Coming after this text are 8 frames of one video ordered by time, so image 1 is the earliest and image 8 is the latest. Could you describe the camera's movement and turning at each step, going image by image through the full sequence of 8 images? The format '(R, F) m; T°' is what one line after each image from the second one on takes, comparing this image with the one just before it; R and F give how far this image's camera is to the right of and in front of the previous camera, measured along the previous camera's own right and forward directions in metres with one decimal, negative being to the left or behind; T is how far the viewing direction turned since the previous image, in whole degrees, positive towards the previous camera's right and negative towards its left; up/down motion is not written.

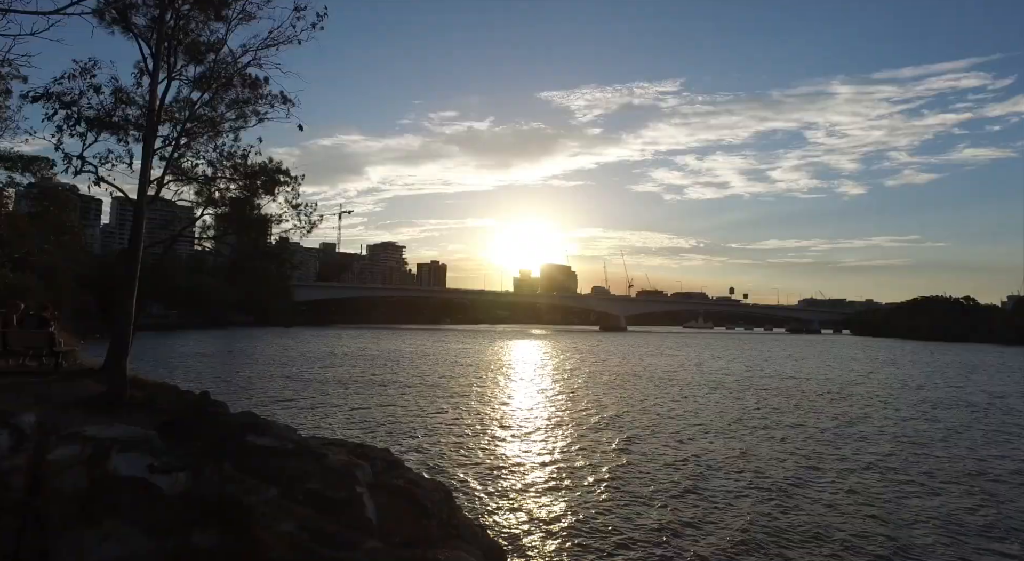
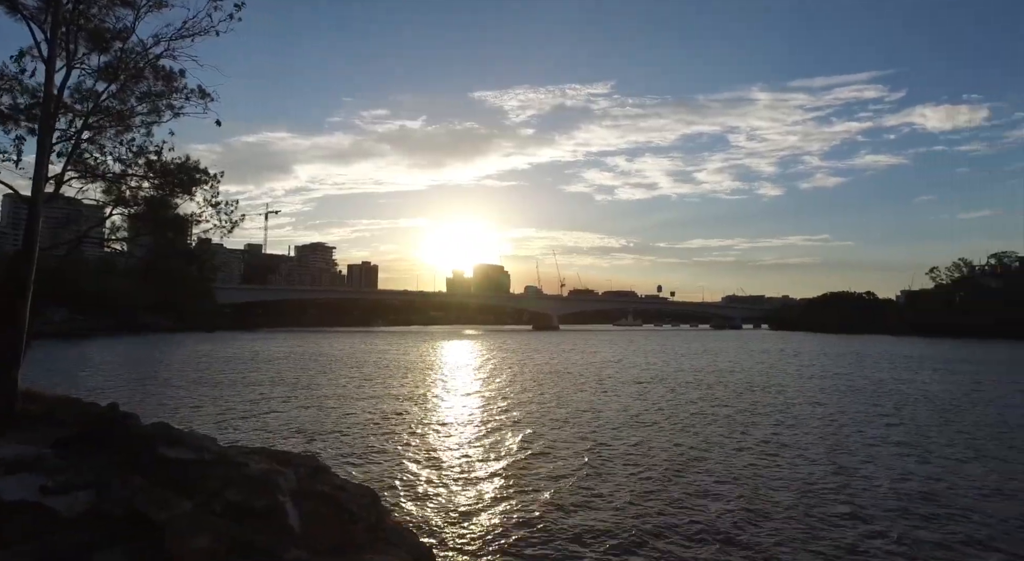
(+0.1, +0.2) m; +6°
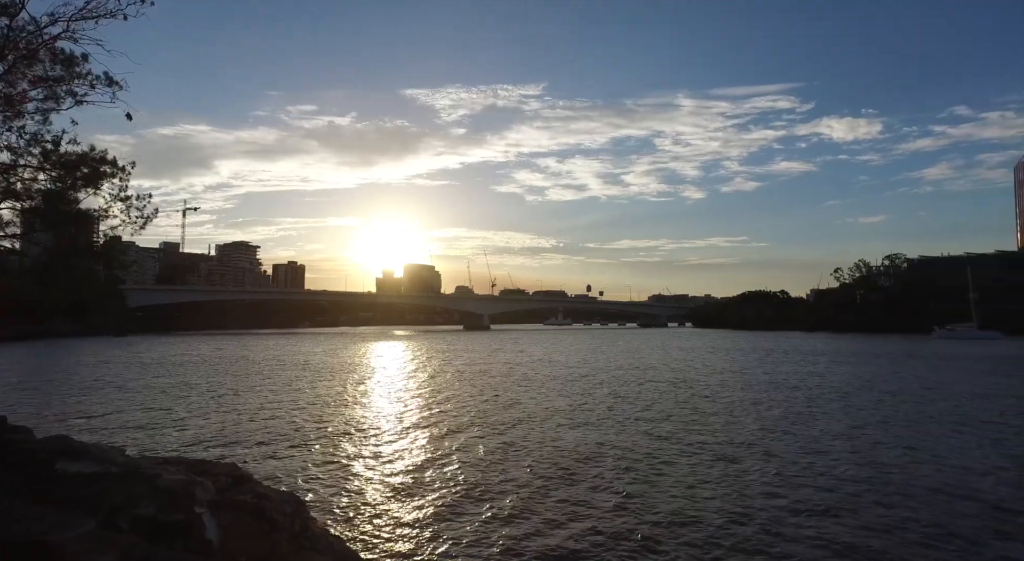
(-0.2, +0.7) m; +6°
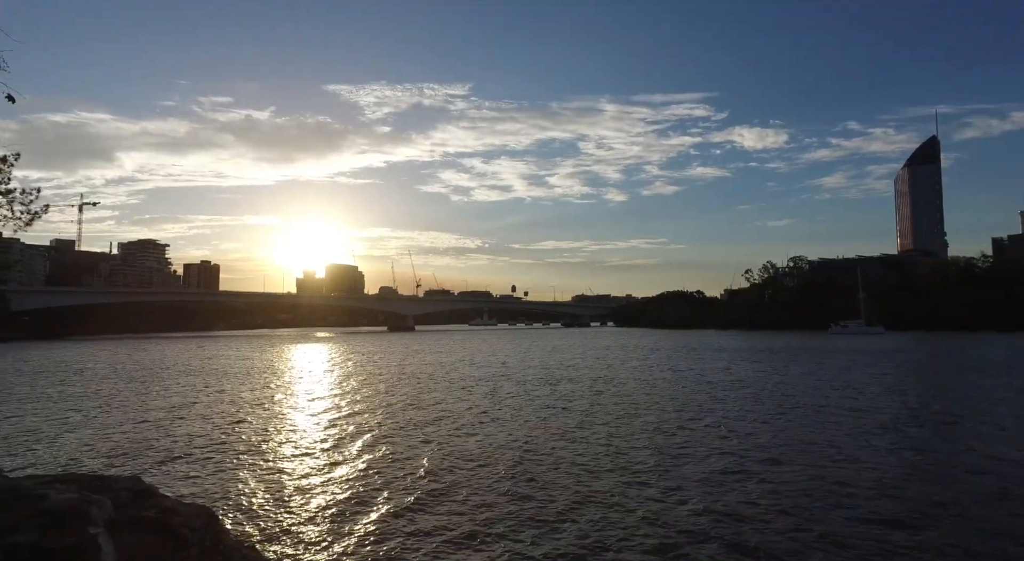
(-0.2, +0.6) m; +7°
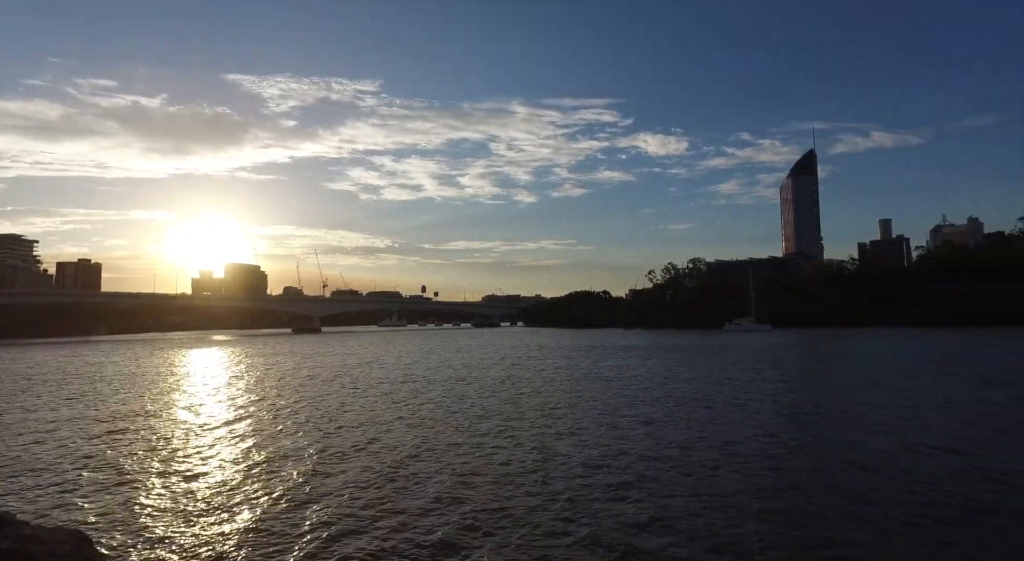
(+0.3, +0.1) m; +8°
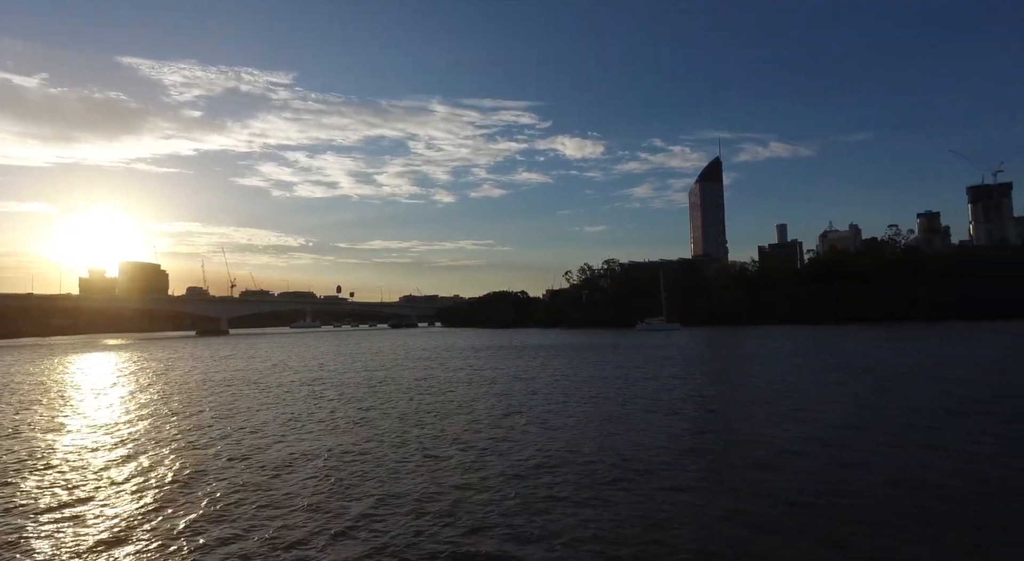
(+0.3, 0.0) m; +7°
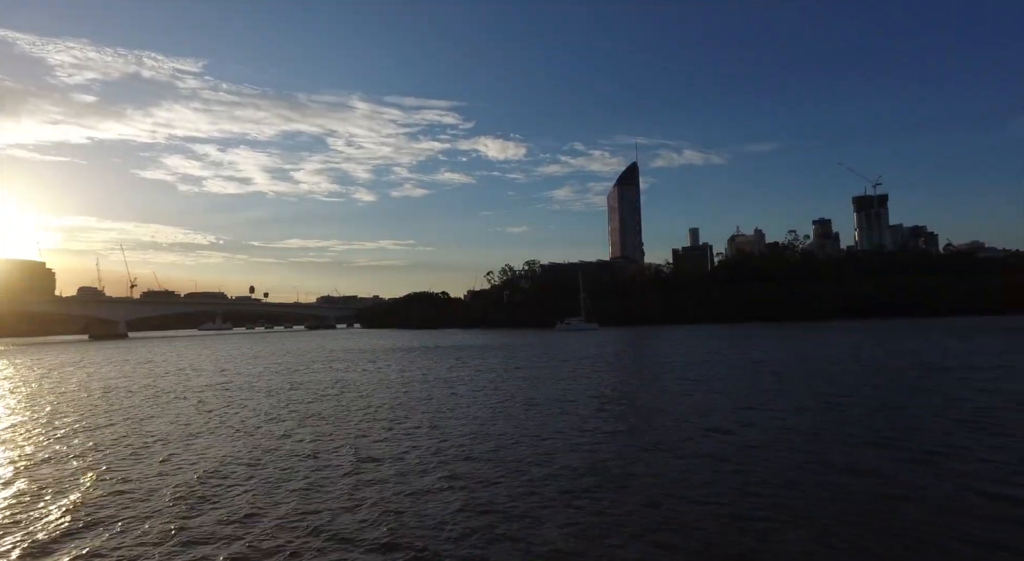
(+0.2, +0.1) m; +7°
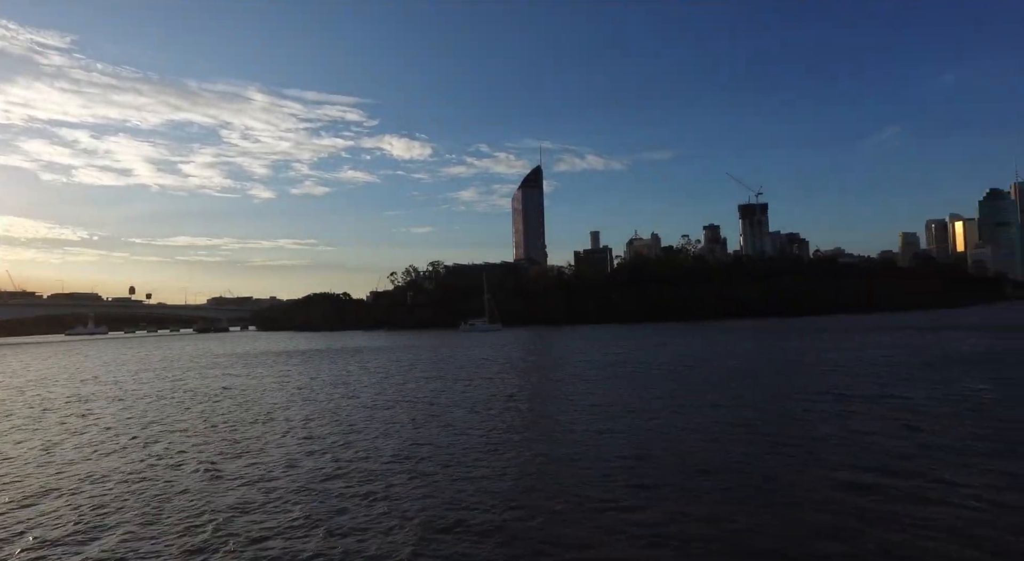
(+0.3, +1.5) m; +9°
